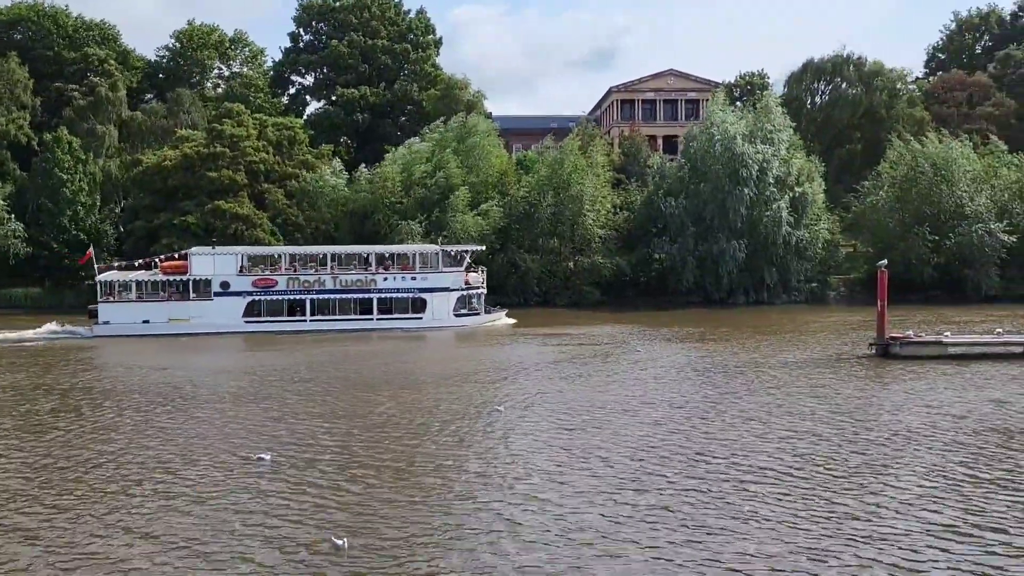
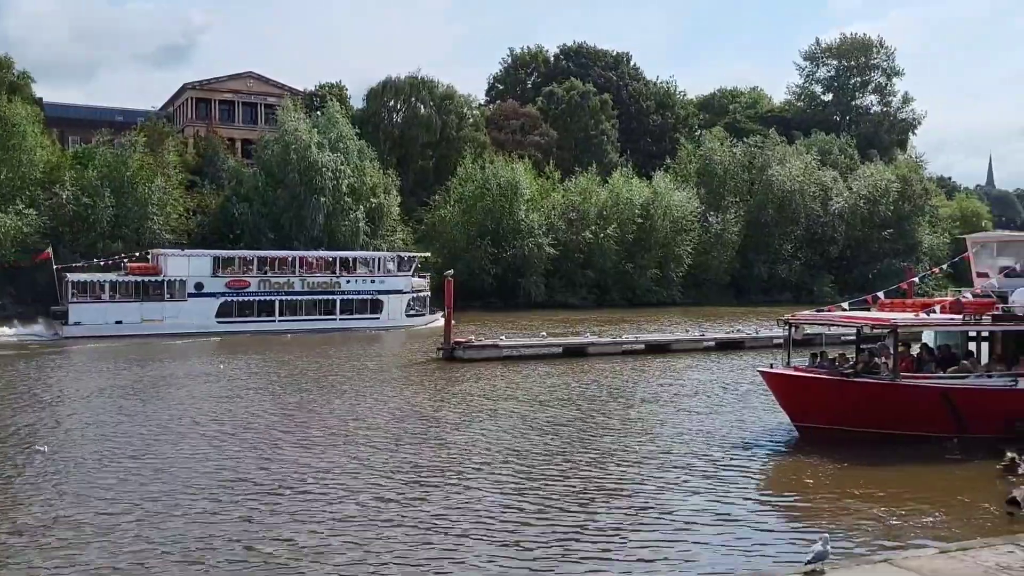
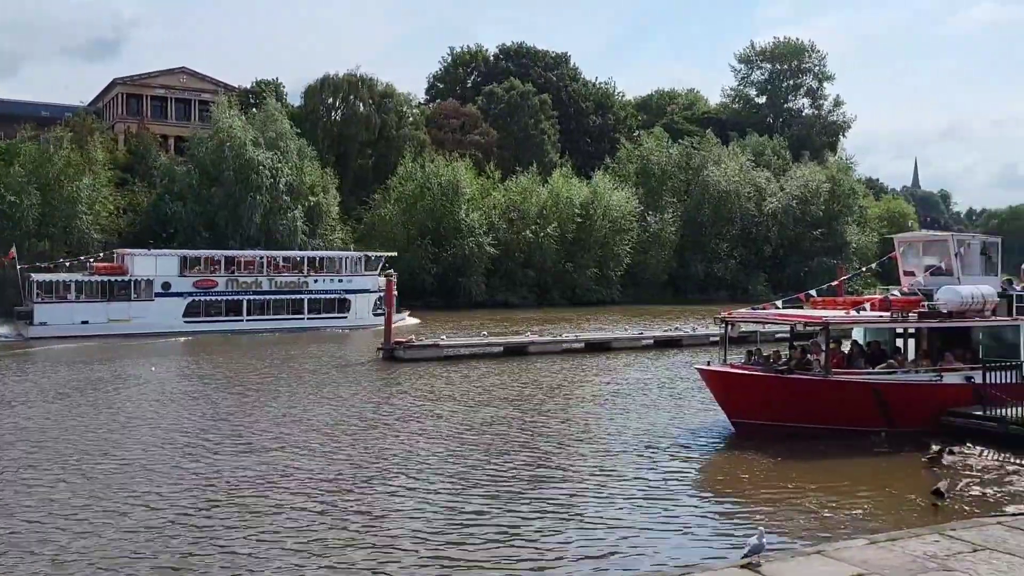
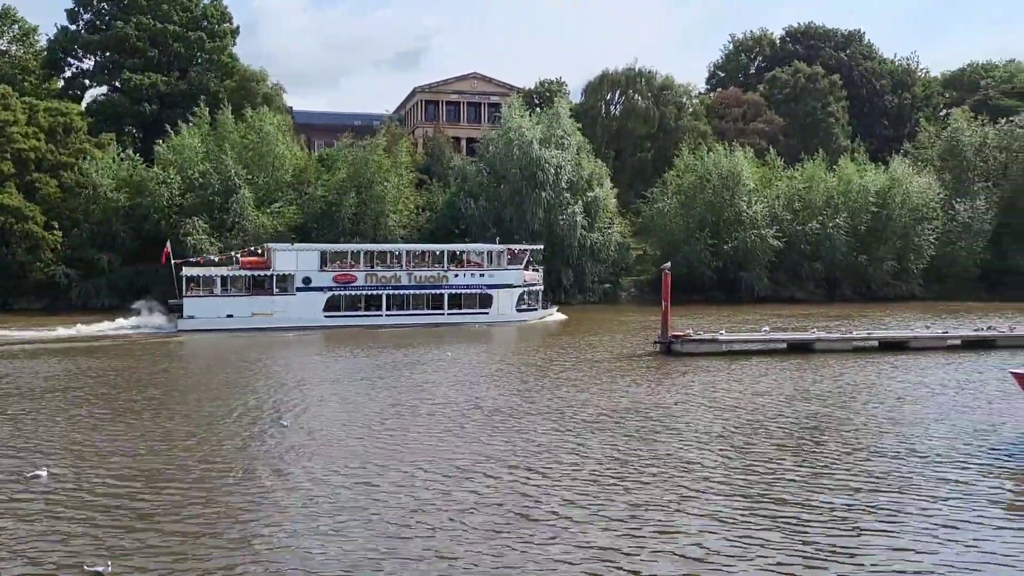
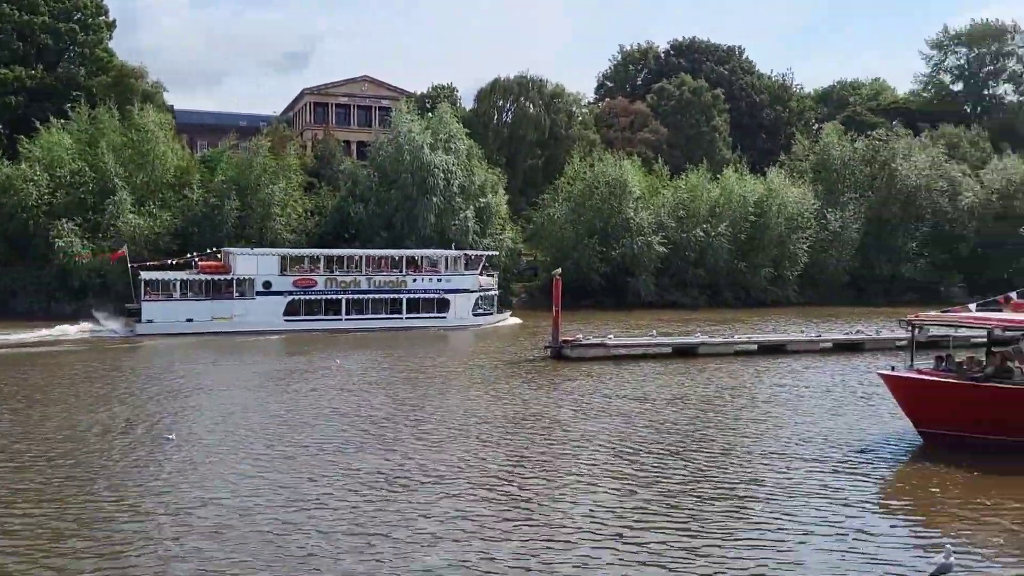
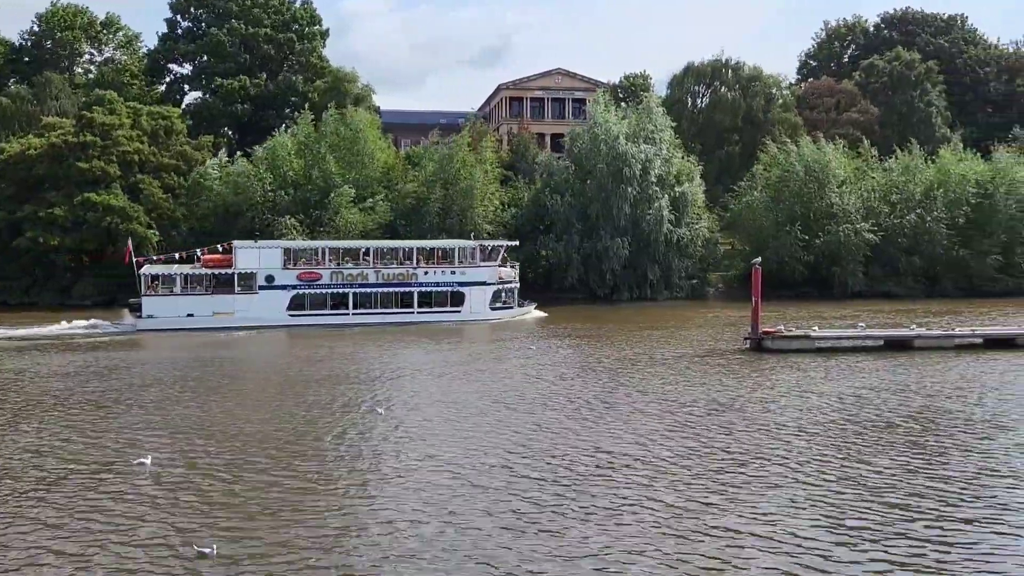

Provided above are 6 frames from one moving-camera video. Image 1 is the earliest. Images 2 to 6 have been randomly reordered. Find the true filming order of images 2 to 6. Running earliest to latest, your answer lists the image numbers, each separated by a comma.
6, 4, 5, 2, 3
